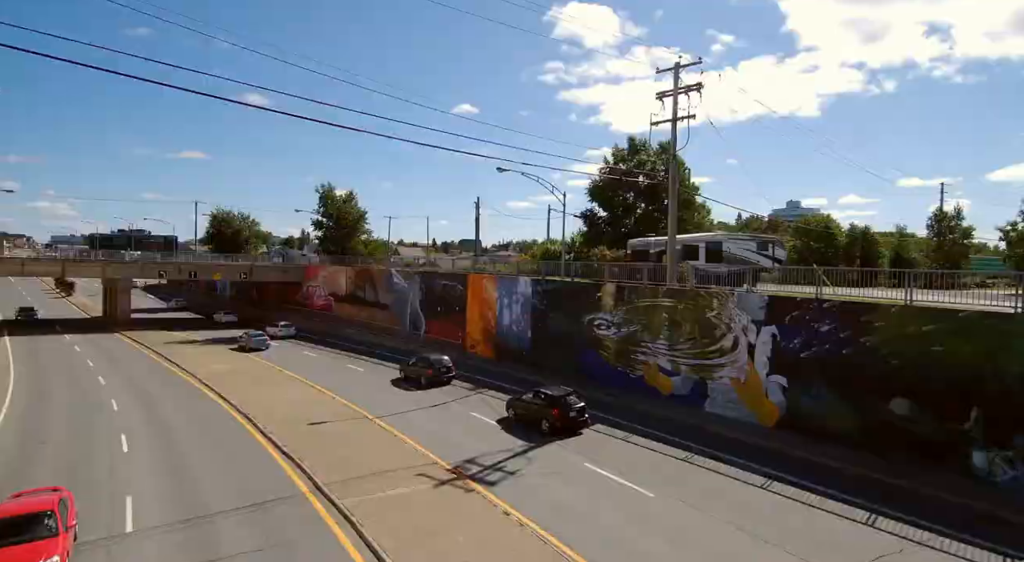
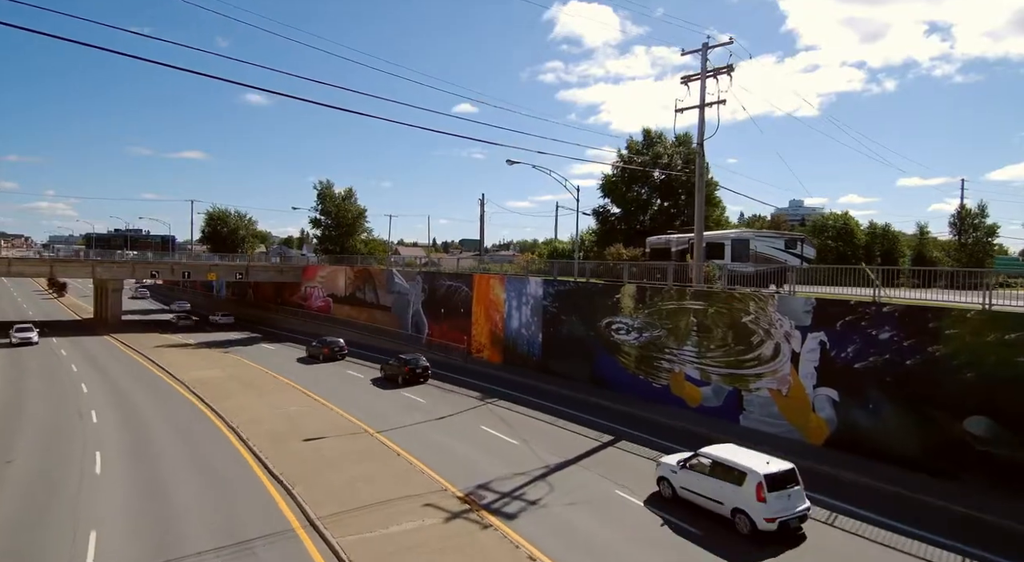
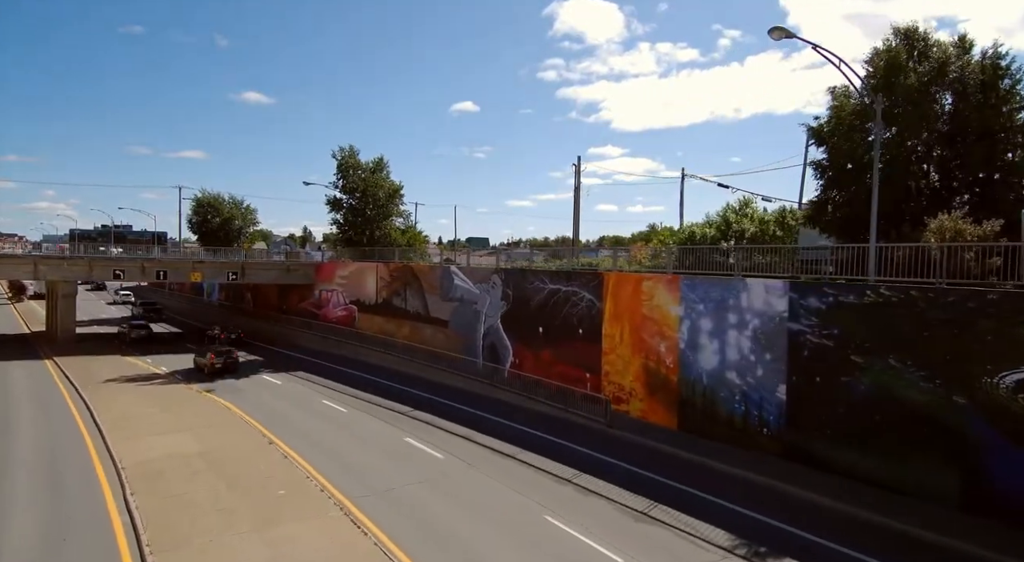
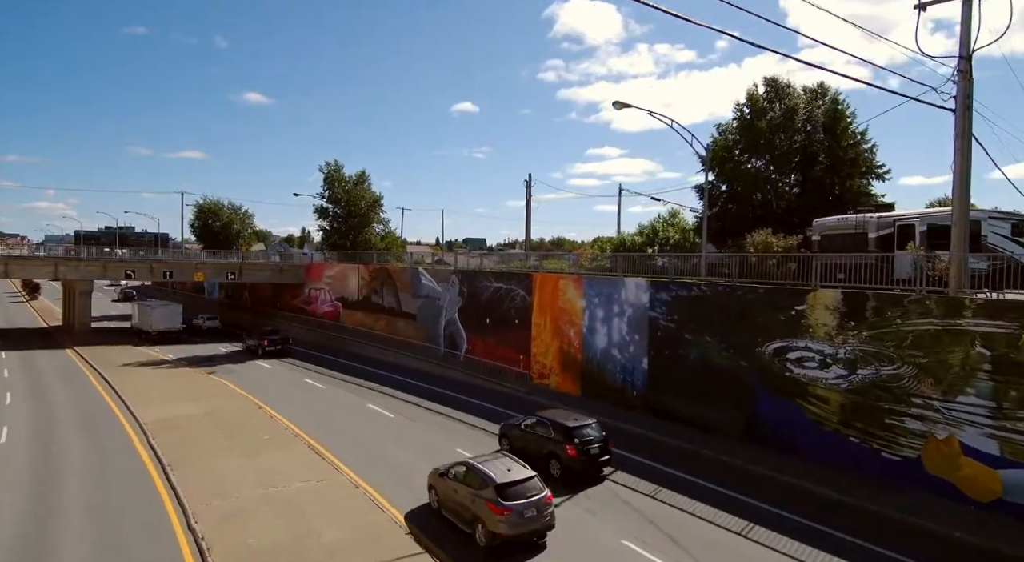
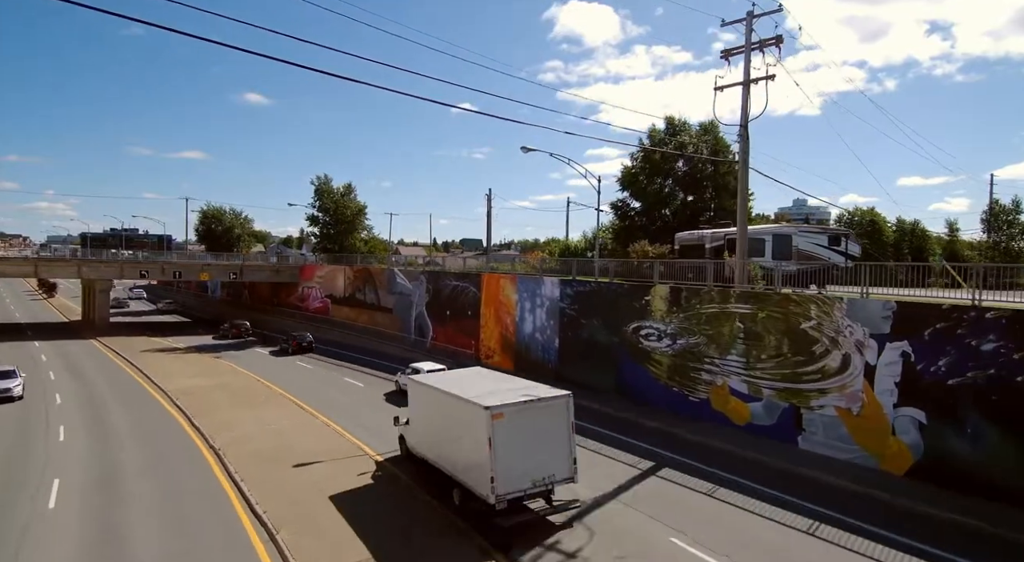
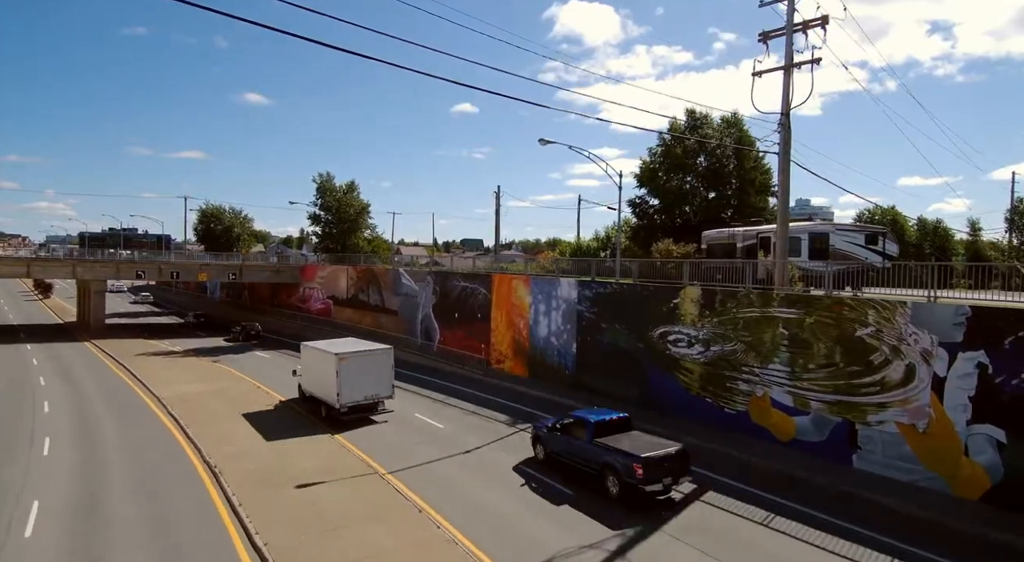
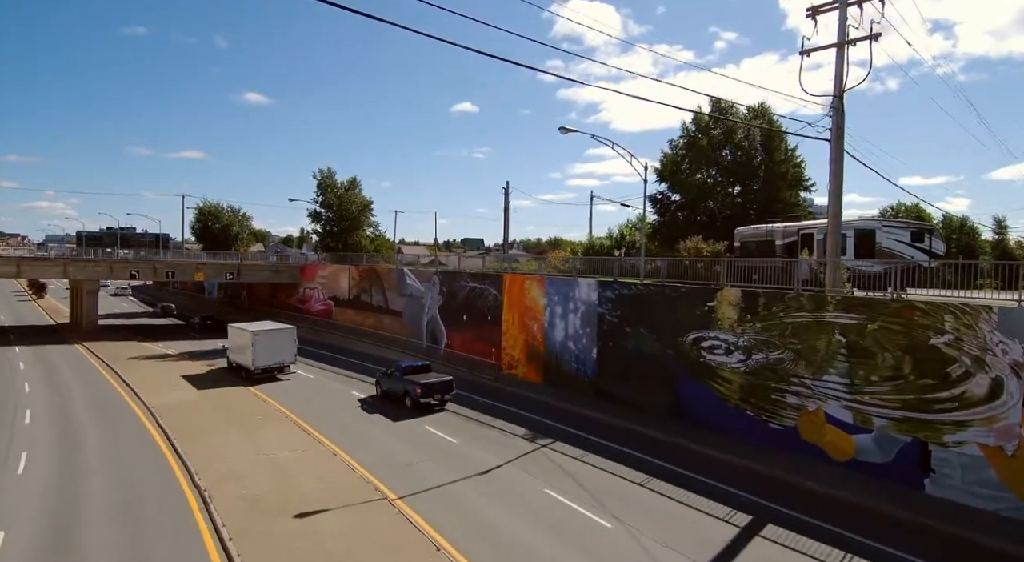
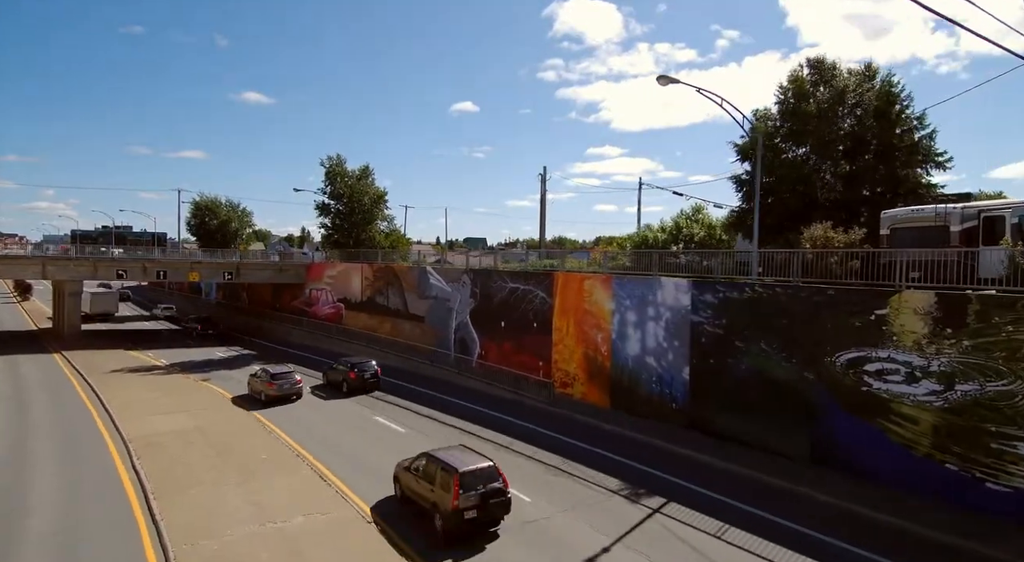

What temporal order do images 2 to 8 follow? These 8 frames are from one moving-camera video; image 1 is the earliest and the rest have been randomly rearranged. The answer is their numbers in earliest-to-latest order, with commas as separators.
2, 5, 6, 7, 4, 8, 3
